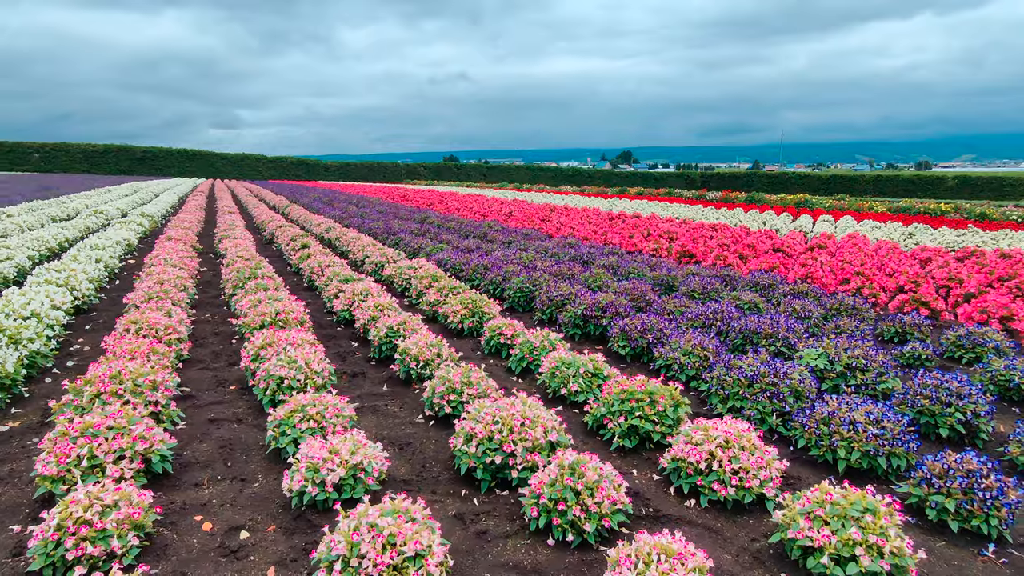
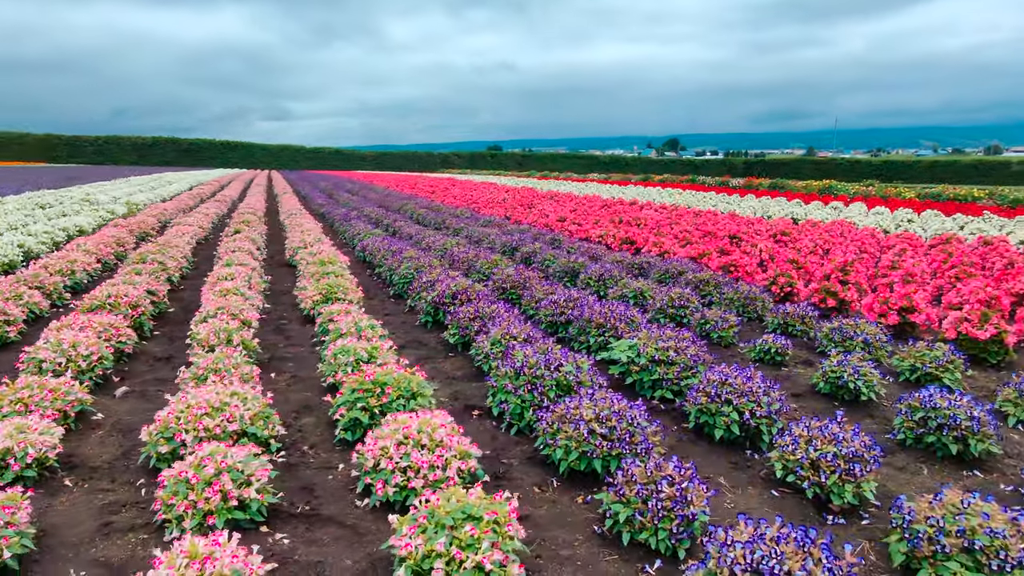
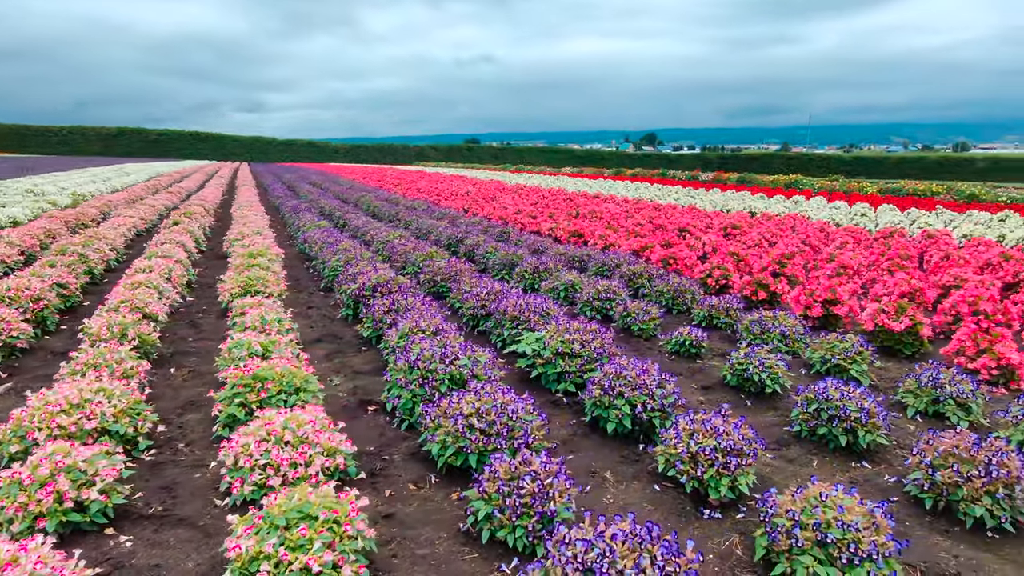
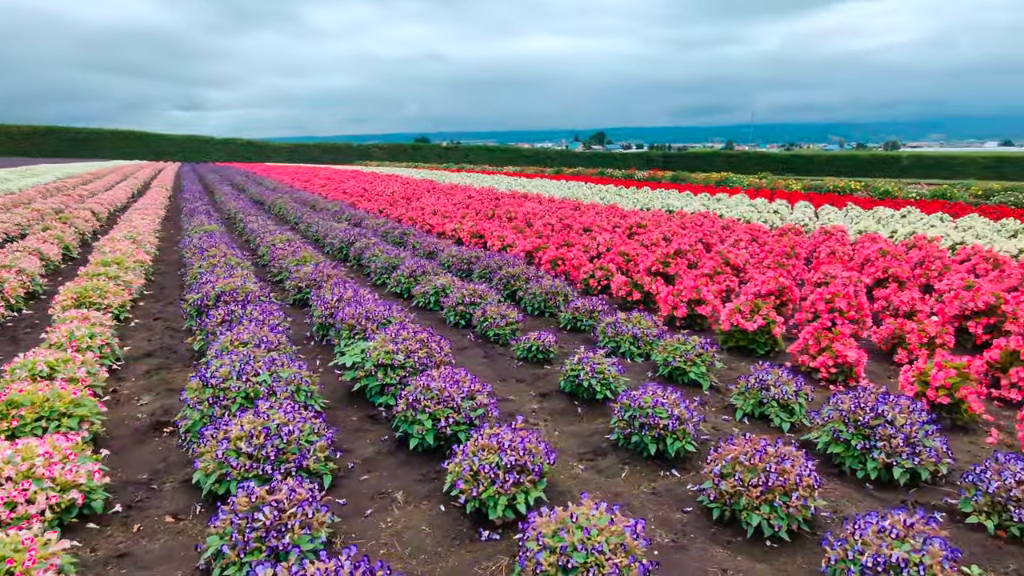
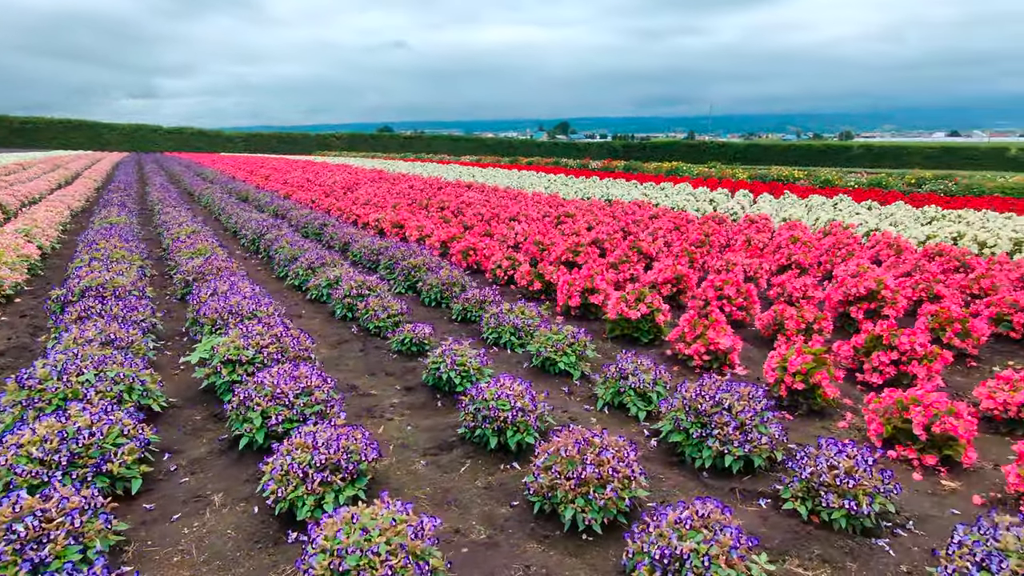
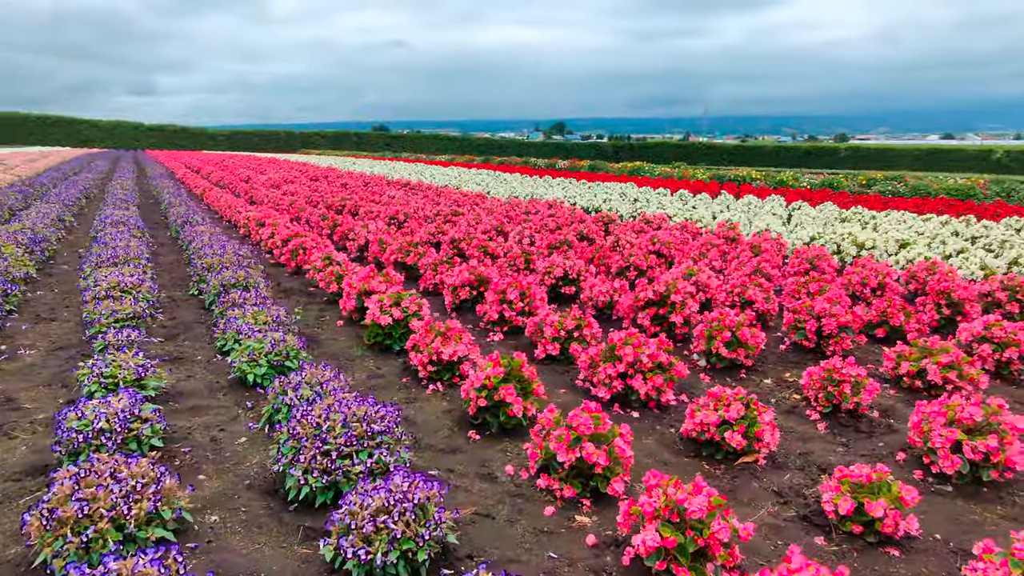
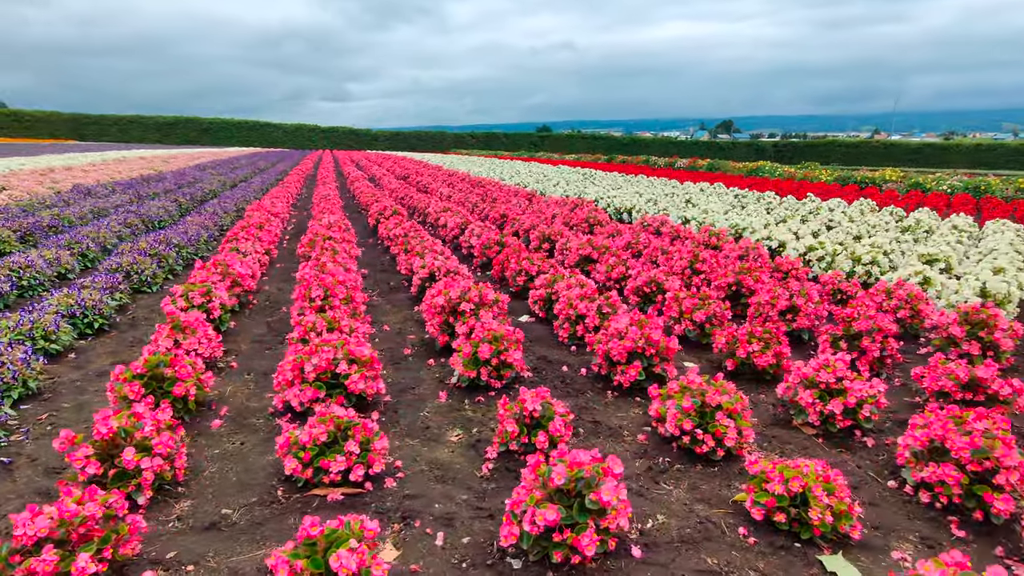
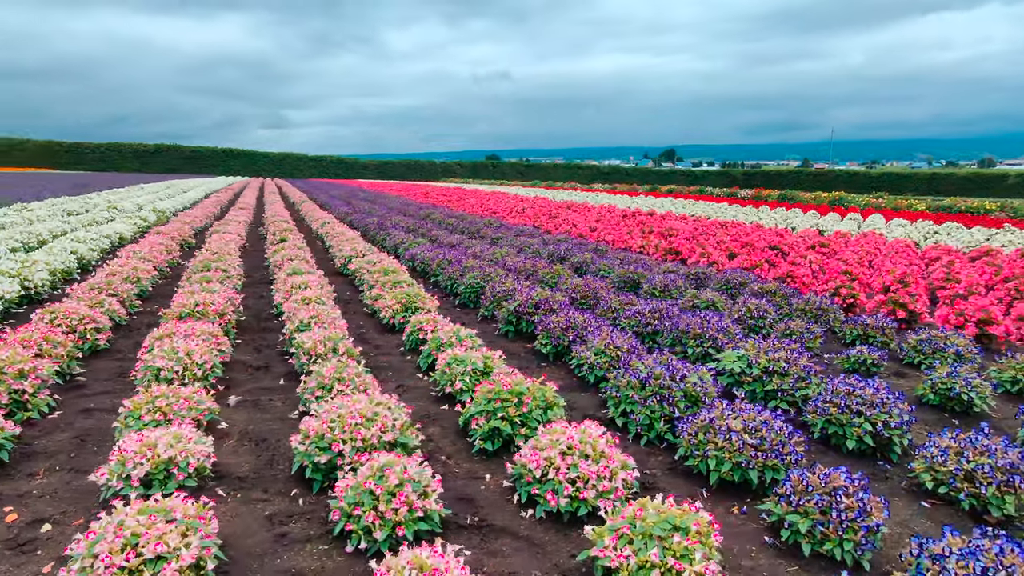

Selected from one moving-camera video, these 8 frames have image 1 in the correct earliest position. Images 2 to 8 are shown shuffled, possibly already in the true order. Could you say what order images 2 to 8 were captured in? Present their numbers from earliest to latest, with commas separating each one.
8, 2, 3, 4, 5, 6, 7
